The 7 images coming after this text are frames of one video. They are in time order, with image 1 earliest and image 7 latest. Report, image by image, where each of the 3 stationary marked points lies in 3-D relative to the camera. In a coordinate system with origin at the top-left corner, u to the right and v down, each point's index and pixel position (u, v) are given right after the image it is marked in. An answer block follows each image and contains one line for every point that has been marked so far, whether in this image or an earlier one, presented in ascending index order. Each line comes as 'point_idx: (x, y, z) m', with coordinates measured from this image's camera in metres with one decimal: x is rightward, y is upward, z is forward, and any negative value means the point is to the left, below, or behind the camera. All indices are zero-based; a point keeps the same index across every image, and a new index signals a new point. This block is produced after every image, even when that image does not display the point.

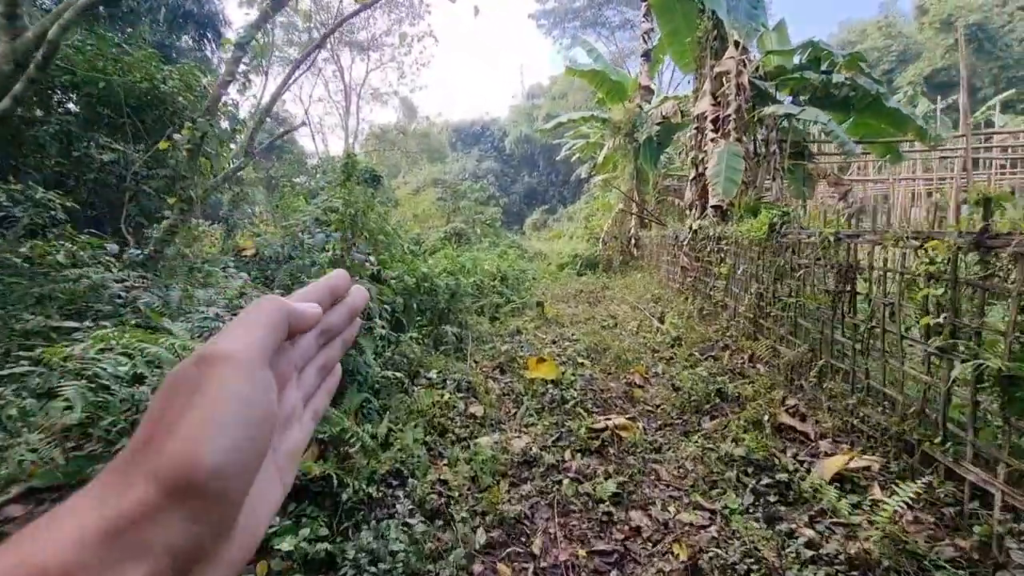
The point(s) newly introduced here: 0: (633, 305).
0: (+1.6, -0.2, +6.4) m
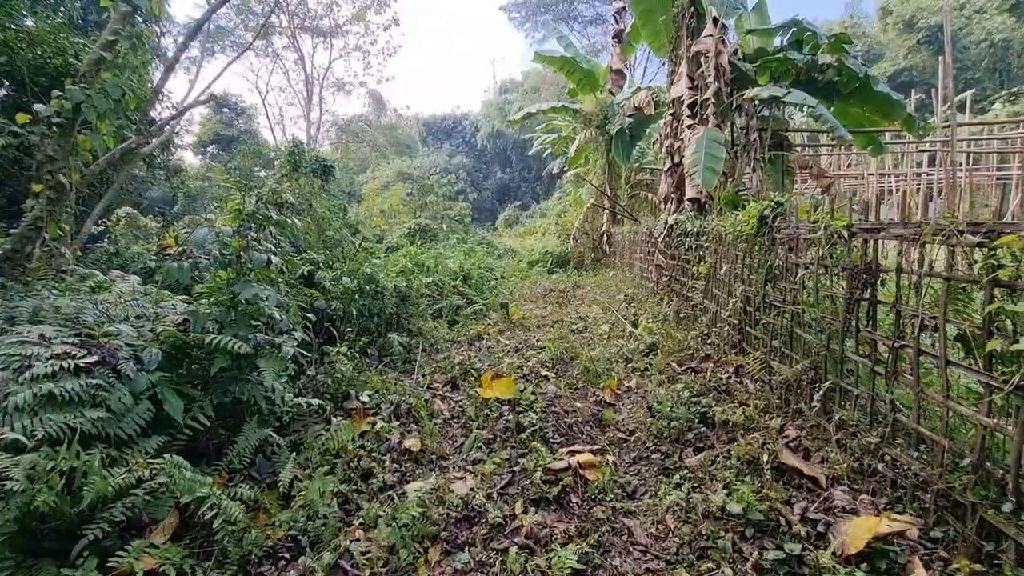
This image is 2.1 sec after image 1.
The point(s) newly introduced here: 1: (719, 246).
0: (+1.1, -0.2, +6.0) m
1: (+1.5, +0.3, +3.6) m
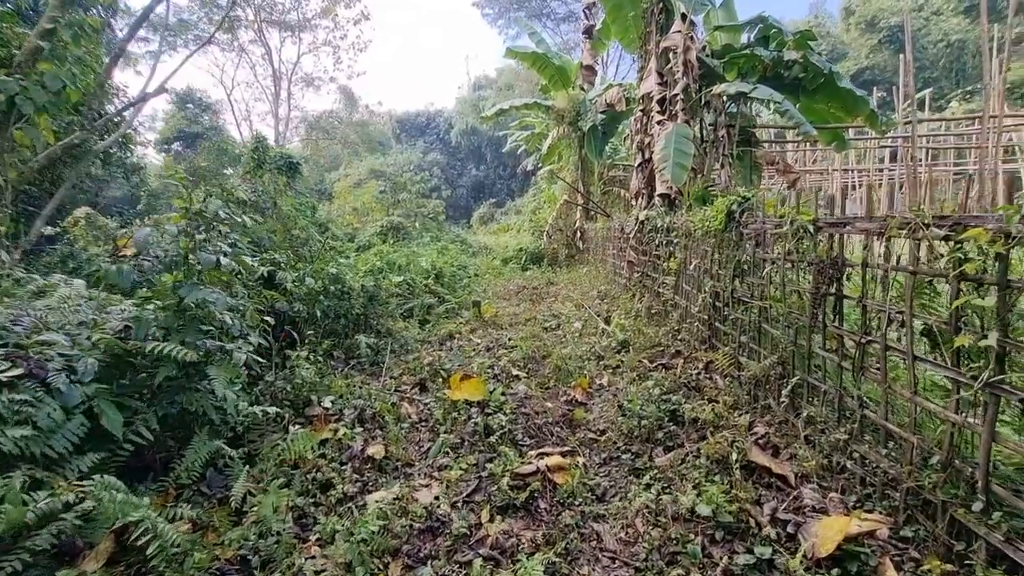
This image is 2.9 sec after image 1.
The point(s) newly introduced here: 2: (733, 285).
0: (+0.8, -0.2, +5.9) m
1: (+1.3, +0.3, +3.6) m
2: (+1.3, 0.0, +2.8) m
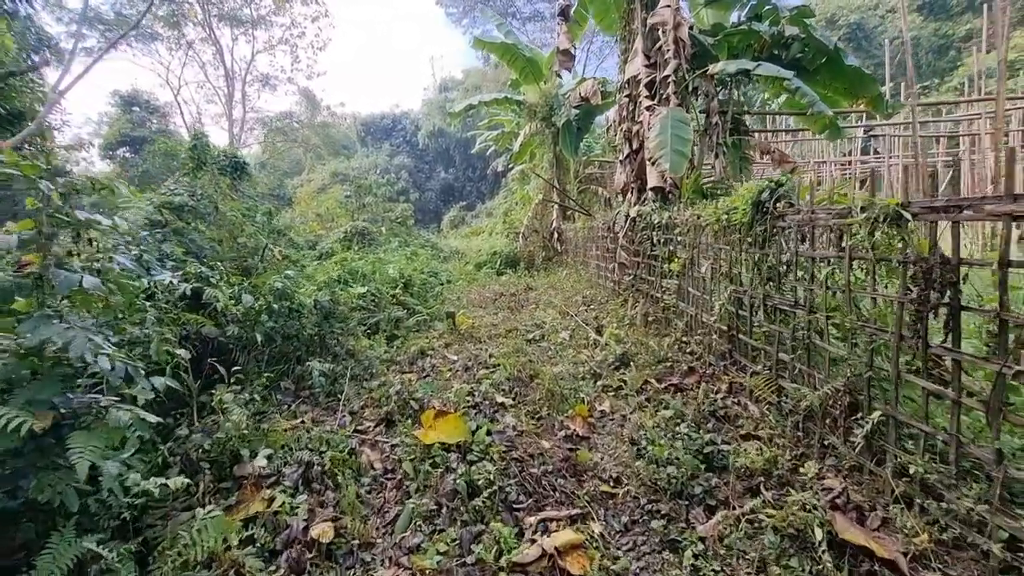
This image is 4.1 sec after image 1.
0: (+0.5, -0.2, +5.4) m
1: (+1.1, +0.3, +3.1) m
2: (+1.2, 0.0, +2.3) m
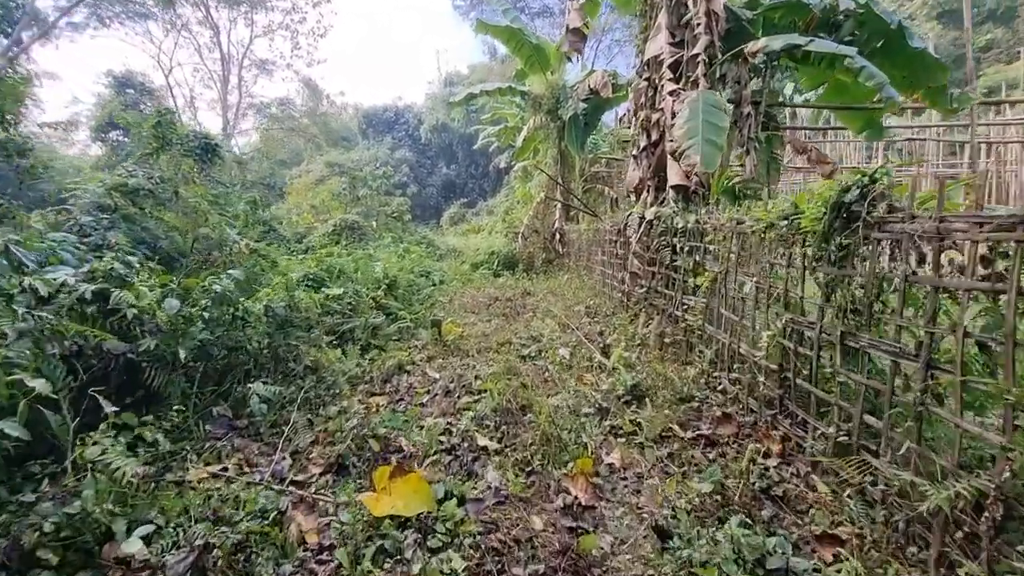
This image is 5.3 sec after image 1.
0: (+0.5, -0.3, +4.8) m
1: (+1.1, +0.2, +2.5) m
2: (+1.1, -0.1, +1.7) m
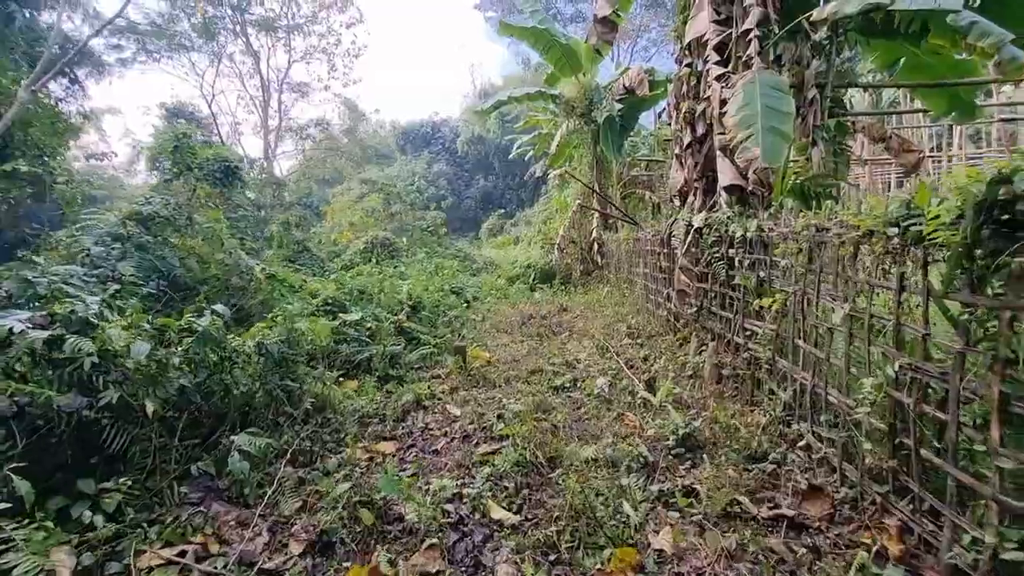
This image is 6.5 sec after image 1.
0: (+0.8, -0.5, +4.3) m
1: (+1.2, +0.1, +1.9) m
2: (+1.1, -0.2, +1.1) m
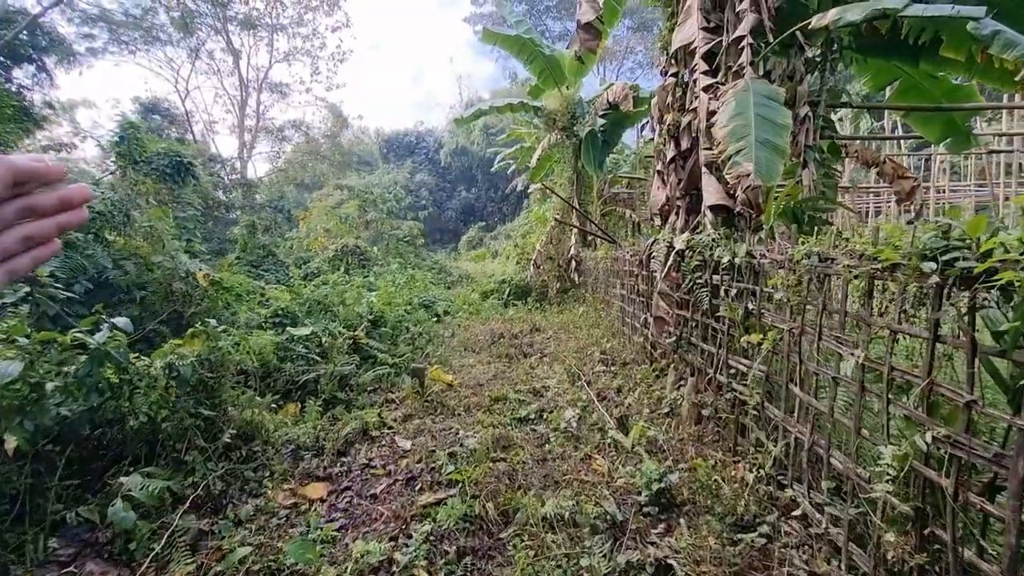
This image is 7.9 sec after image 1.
0: (+0.5, -0.7, +4.0) m
1: (+1.0, 0.0, +1.7) m
2: (+1.0, -0.3, +0.8) m
